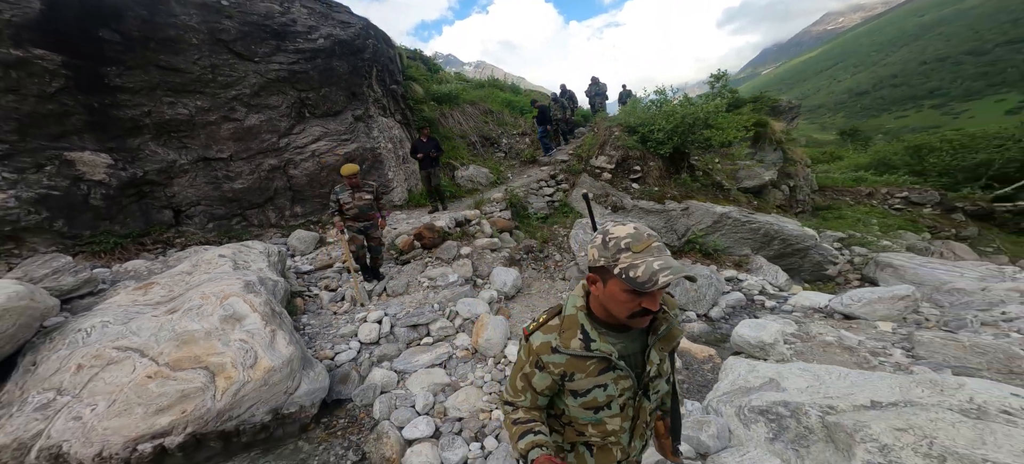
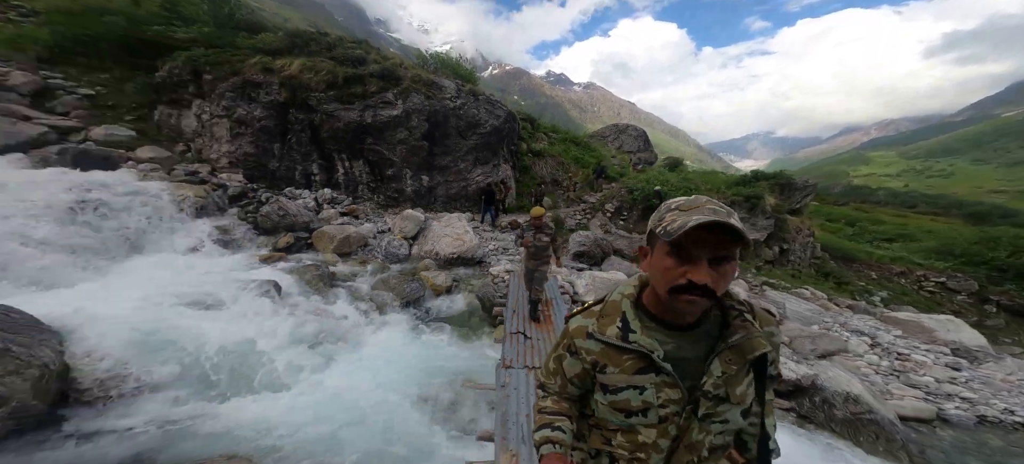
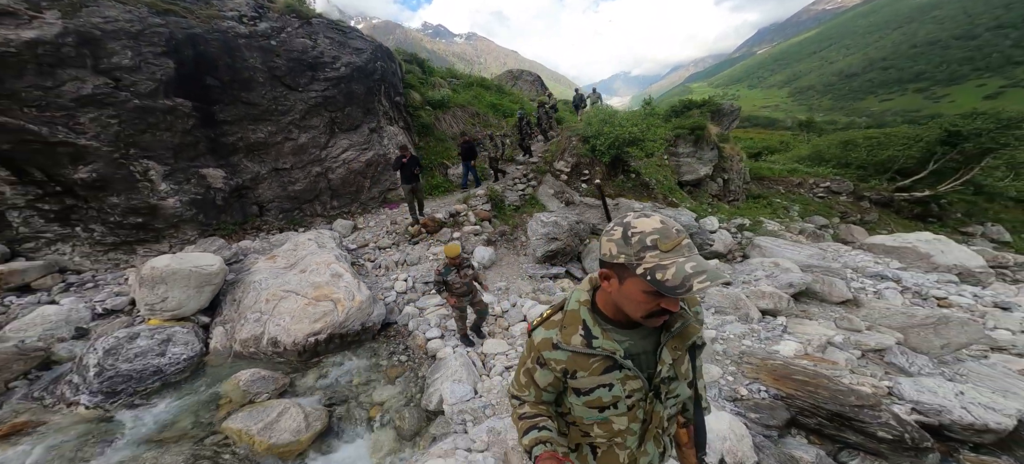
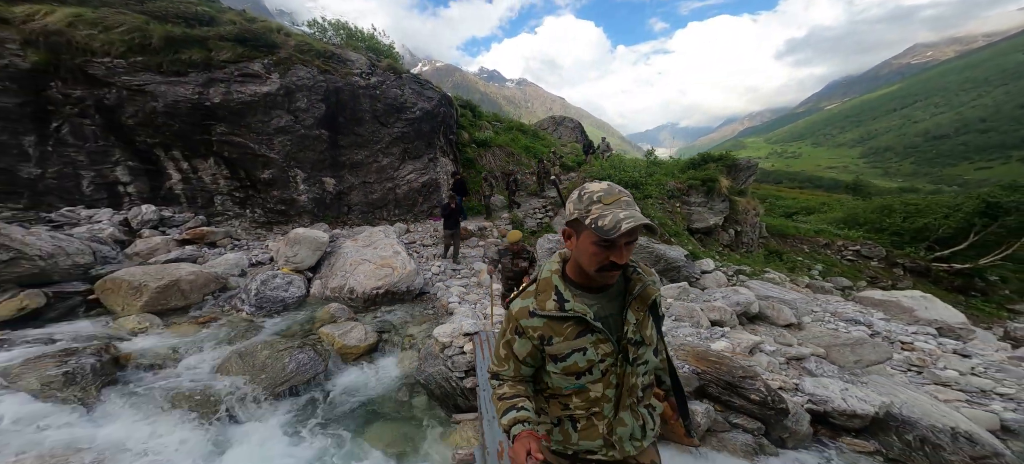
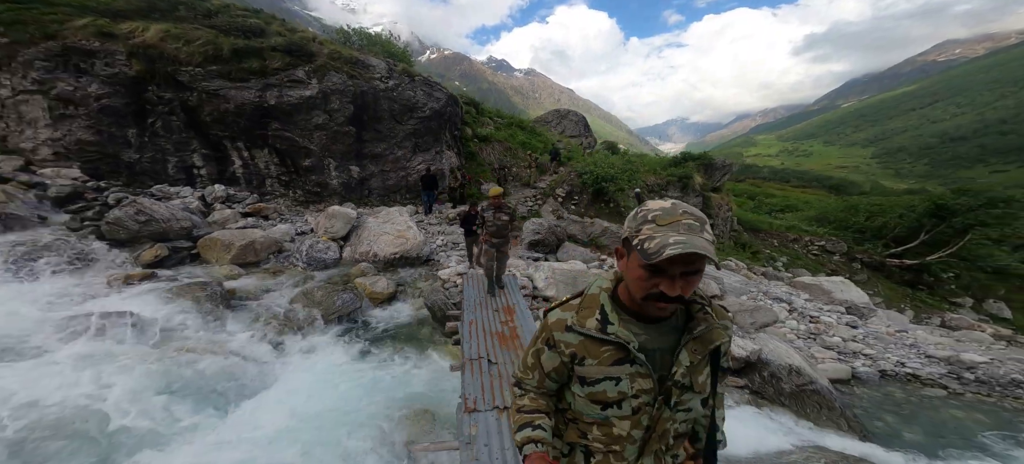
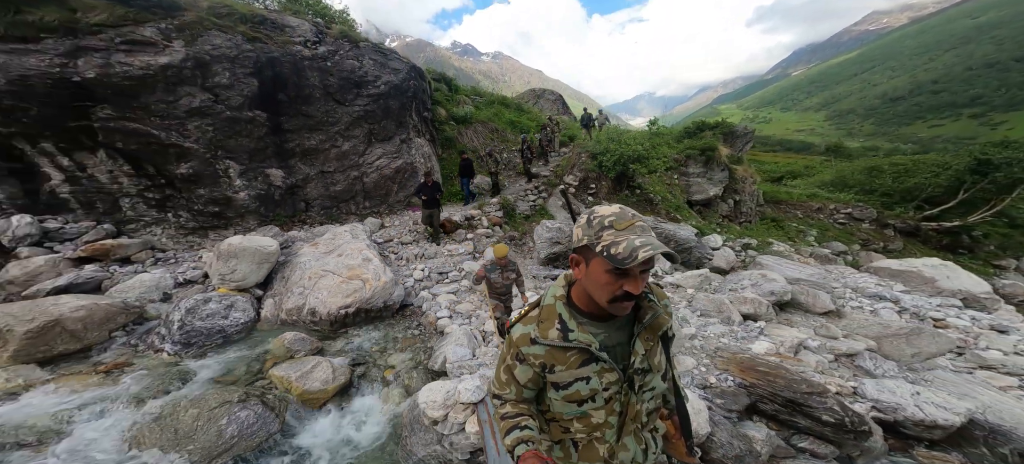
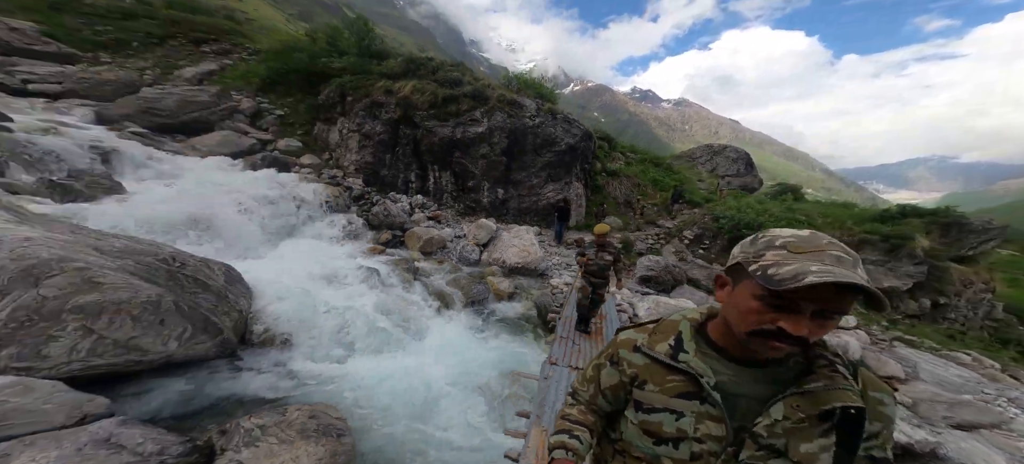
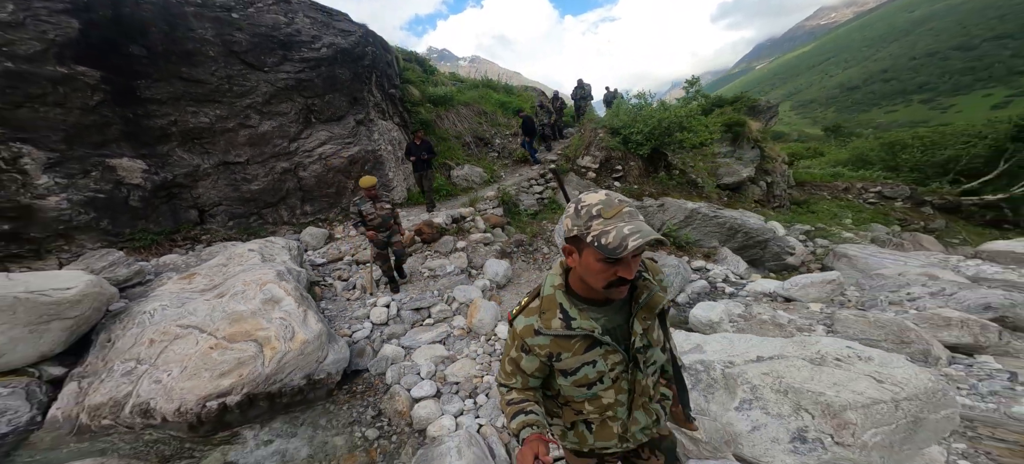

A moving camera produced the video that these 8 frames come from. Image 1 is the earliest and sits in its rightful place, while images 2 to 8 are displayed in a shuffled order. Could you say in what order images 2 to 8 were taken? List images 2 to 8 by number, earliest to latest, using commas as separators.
8, 3, 6, 4, 5, 2, 7
